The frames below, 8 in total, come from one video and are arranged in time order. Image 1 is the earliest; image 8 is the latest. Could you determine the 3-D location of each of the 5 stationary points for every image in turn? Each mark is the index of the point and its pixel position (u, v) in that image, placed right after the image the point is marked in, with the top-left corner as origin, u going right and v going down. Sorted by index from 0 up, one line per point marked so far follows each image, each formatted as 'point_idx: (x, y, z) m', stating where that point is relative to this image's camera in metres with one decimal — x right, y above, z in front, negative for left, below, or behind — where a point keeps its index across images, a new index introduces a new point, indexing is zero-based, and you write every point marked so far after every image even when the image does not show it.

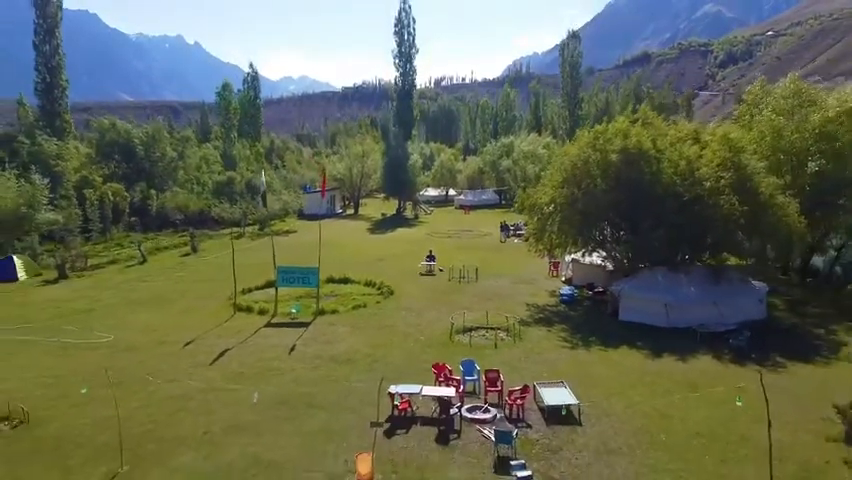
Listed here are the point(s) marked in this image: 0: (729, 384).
0: (+5.3, -2.5, +16.0) m
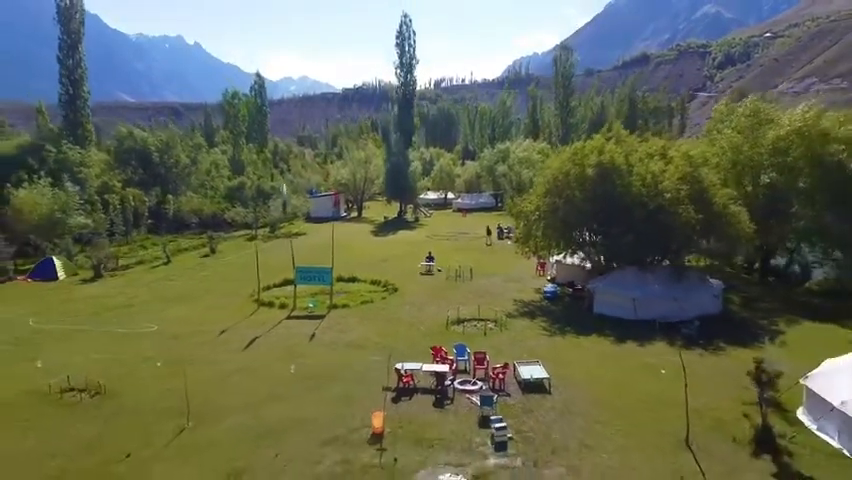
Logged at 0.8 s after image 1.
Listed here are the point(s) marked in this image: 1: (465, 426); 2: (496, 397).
0: (+5.2, -2.6, +19.5) m
1: (+0.7, -3.2, +15.5) m
2: (+1.3, -3.0, +17.2) m
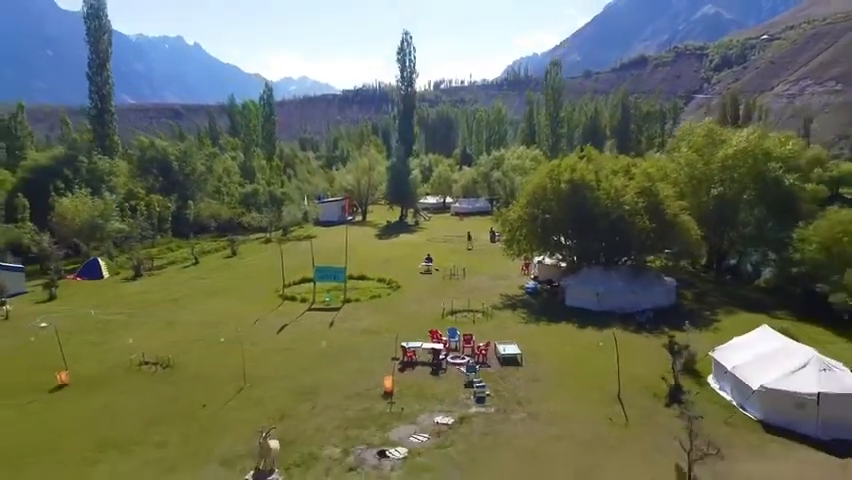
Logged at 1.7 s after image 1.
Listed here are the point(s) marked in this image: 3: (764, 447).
0: (+5.2, -2.7, +24.5) m
1: (+0.6, -3.4, +20.6) m
2: (+1.3, -3.1, +22.3) m
3: (+6.1, -3.7, +16.2) m
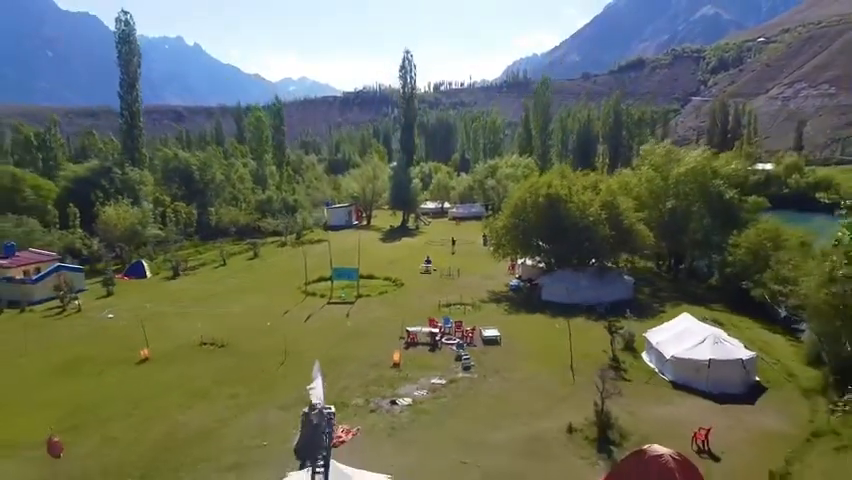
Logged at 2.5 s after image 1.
0: (+5.2, -2.9, +30.9) m
1: (+0.6, -3.6, +27.0) m
2: (+1.3, -3.3, +28.6) m
3: (+6.1, -3.9, +22.5) m
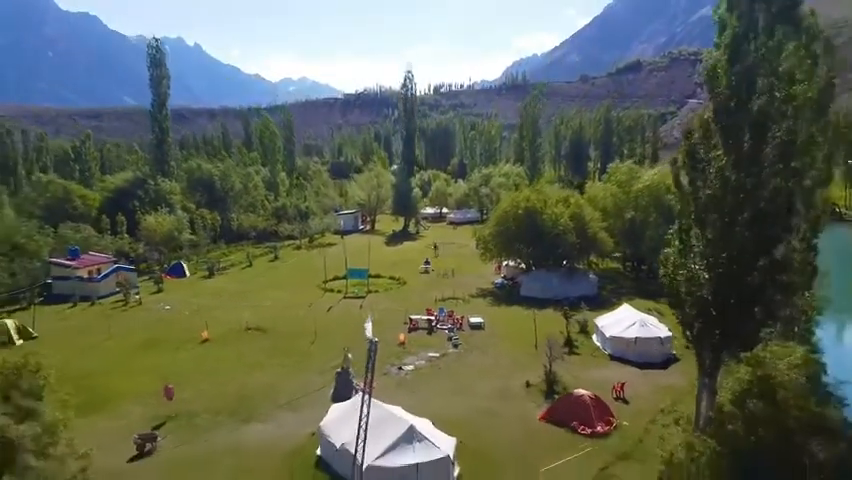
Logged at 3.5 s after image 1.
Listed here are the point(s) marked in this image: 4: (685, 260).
0: (+5.1, -3.2, +38.7) m
1: (+0.6, -3.9, +34.8) m
2: (+1.2, -3.6, +36.5) m
3: (+6.0, -4.2, +30.4) m
4: (+5.3, -0.4, +18.9) m
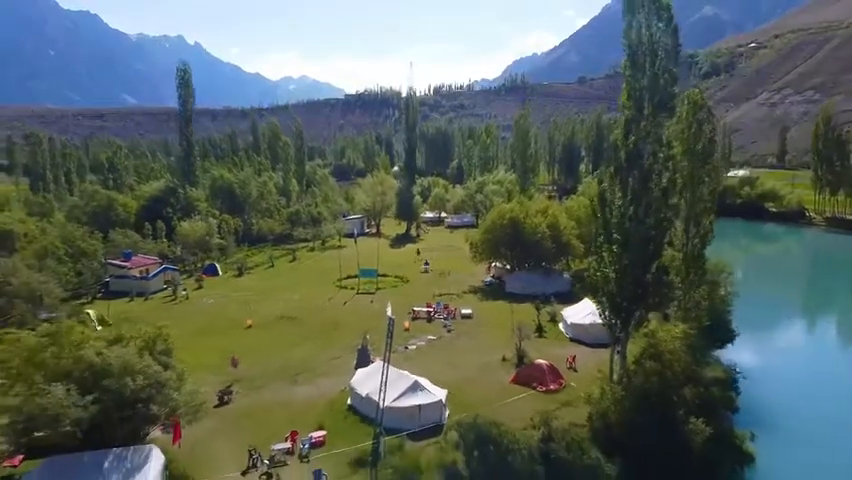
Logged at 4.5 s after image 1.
0: (+5.1, -3.5, +47.4) m
1: (+0.6, -4.2, +43.5) m
2: (+1.2, -3.9, +45.1) m
3: (+6.0, -4.5, +39.0) m
4: (+5.3, -0.8, +27.6) m
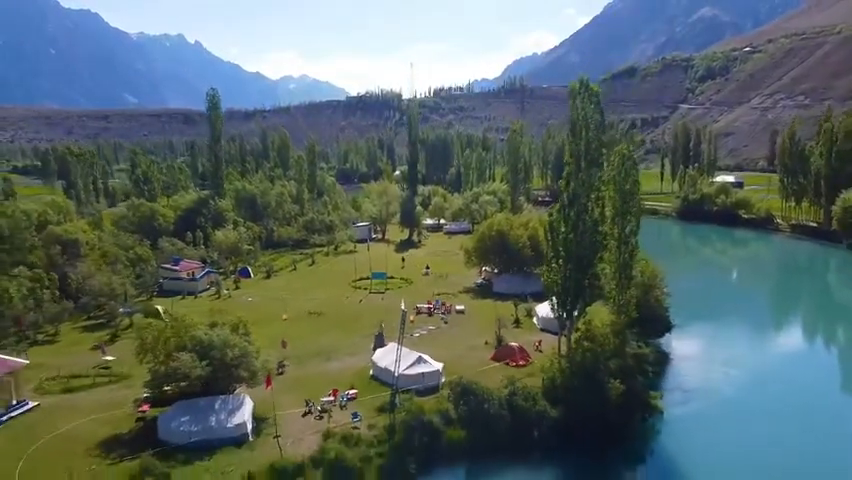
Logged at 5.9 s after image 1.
0: (+5.2, -4.2, +58.4) m
1: (+0.6, -4.8, +54.5) m
2: (+1.3, -4.6, +56.2) m
3: (+6.1, -5.1, +50.1) m
4: (+5.4, -1.4, +38.6) m
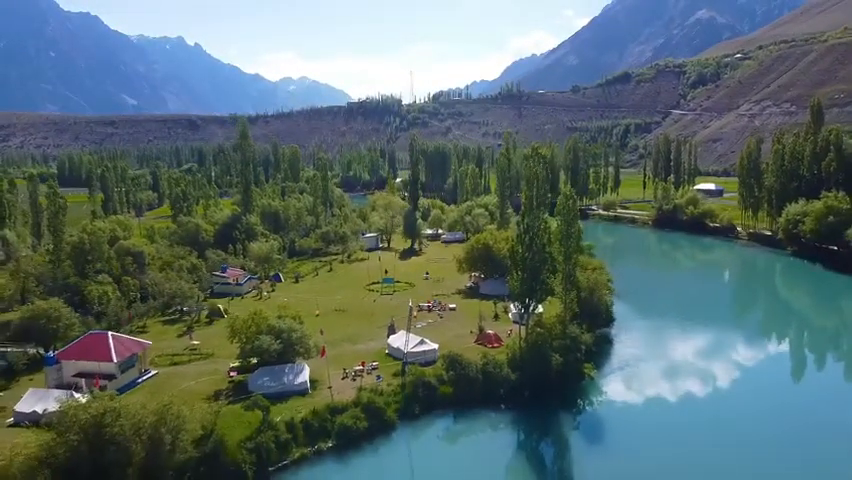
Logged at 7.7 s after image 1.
0: (+5.2, -5.2, +74.7) m
1: (+0.6, -5.9, +70.7) m
2: (+1.3, -5.6, +72.4) m
3: (+6.1, -6.2, +66.3) m
4: (+5.4, -2.5, +54.8) m
